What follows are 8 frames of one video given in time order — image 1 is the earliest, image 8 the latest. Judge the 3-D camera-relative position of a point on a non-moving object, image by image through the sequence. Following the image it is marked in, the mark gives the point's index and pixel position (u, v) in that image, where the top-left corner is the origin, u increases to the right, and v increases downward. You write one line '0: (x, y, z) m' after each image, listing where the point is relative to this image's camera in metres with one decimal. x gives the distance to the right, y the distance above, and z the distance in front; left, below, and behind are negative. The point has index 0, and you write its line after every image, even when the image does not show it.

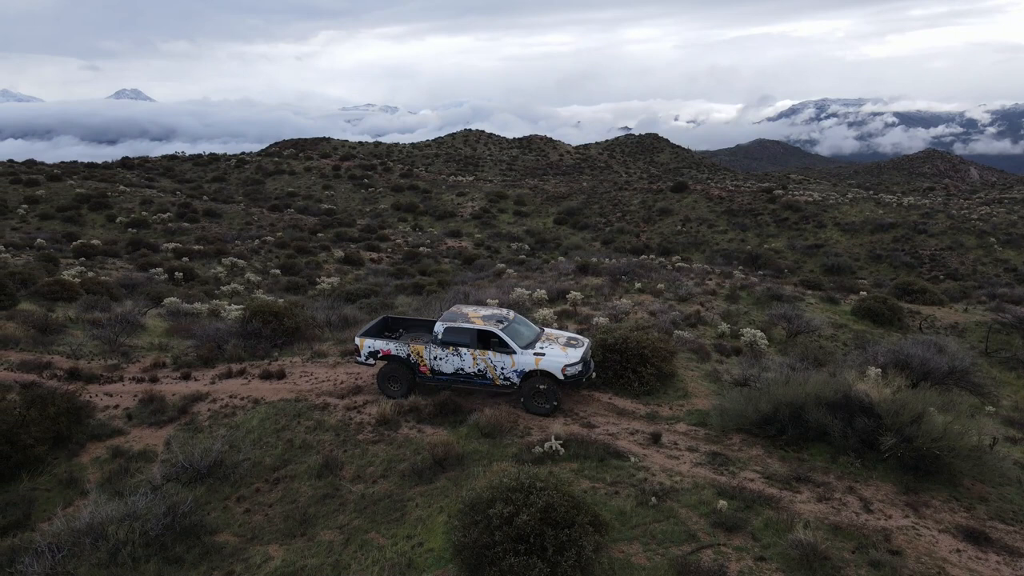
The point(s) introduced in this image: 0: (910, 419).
0: (+5.3, -1.8, +9.8) m
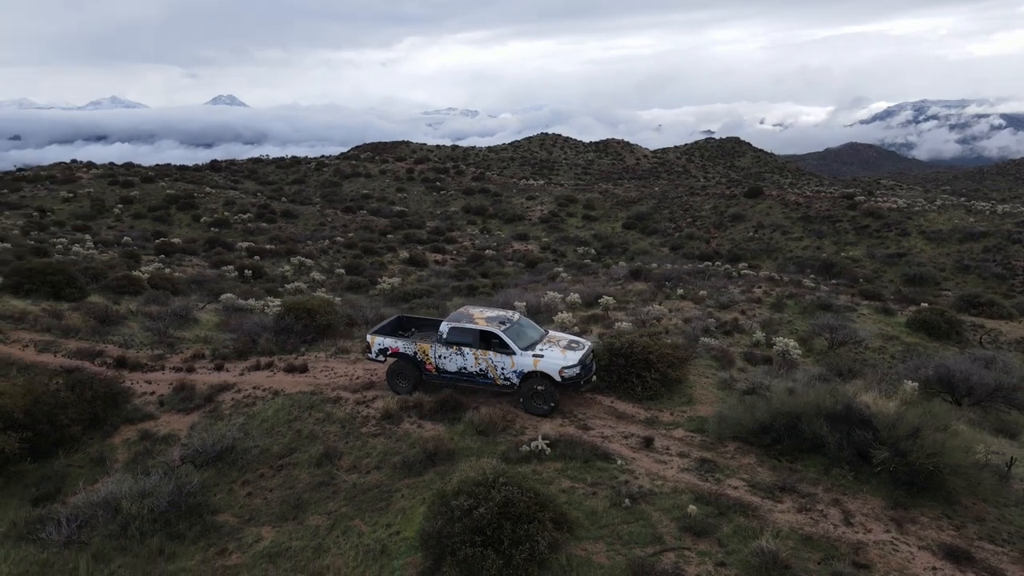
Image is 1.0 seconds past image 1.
0: (+5.1, -1.9, +9.5) m
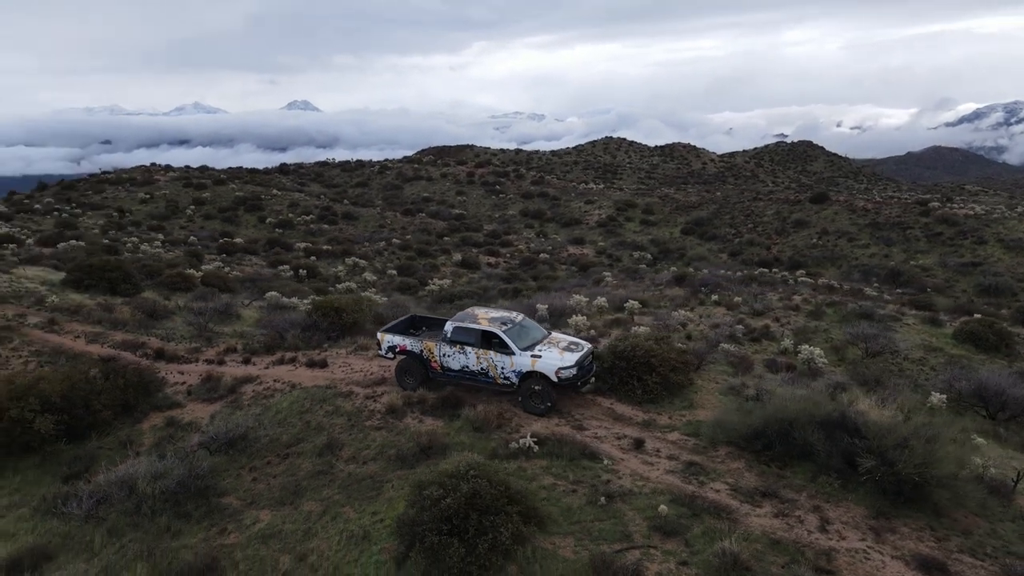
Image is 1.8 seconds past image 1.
0: (+4.9, -2.0, +9.4) m
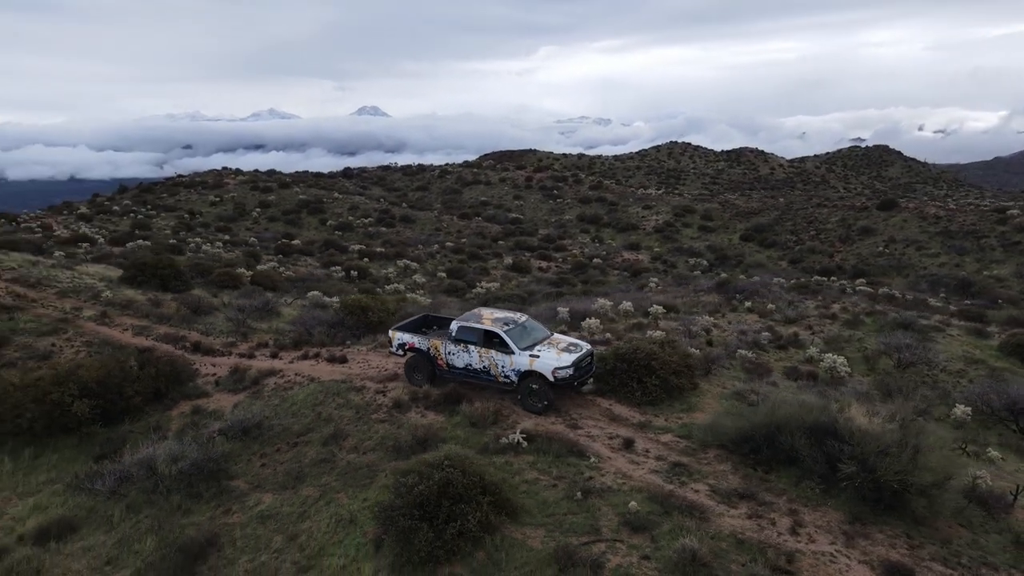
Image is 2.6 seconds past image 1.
0: (+4.7, -2.1, +9.4) m
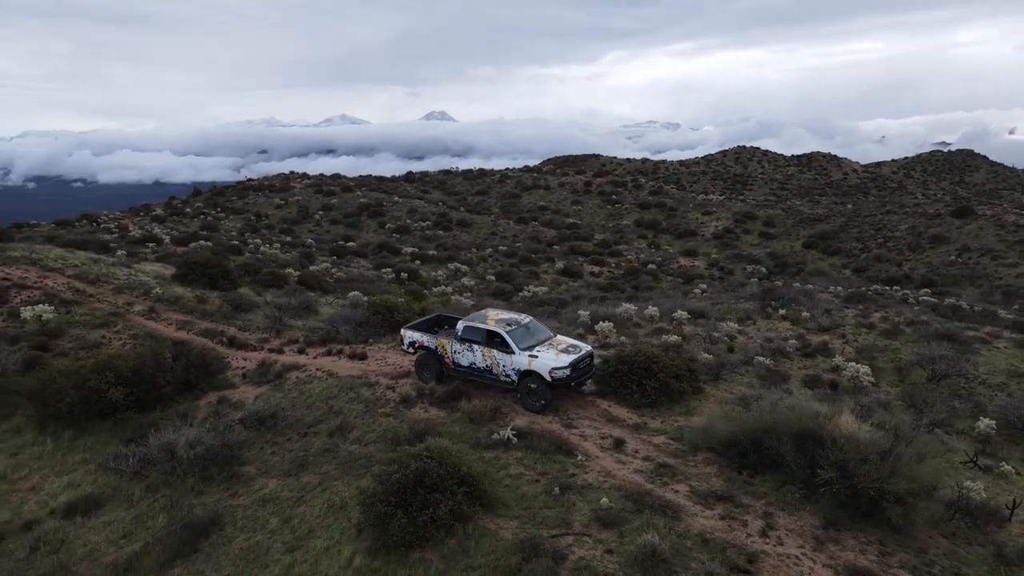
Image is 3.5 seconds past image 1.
0: (+4.4, -2.2, +9.4) m
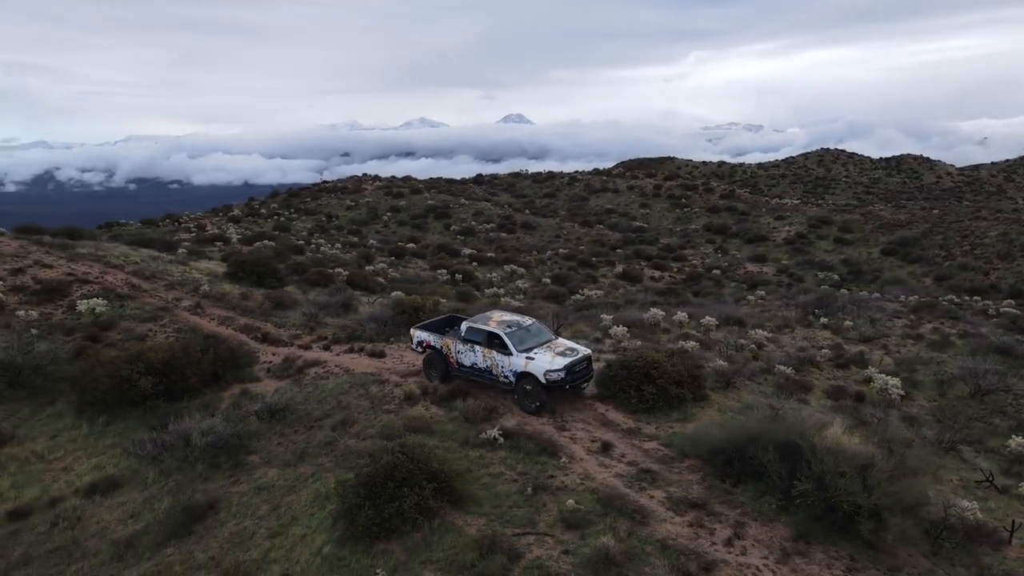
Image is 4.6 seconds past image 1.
0: (+4.1, -2.3, +9.1) m
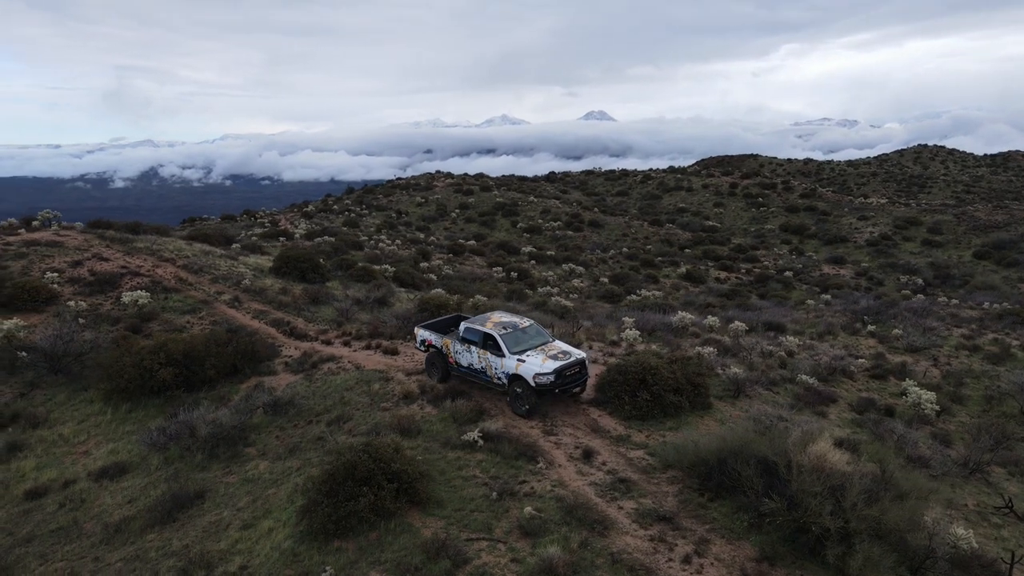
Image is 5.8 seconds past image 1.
0: (+3.5, -2.4, +8.6) m
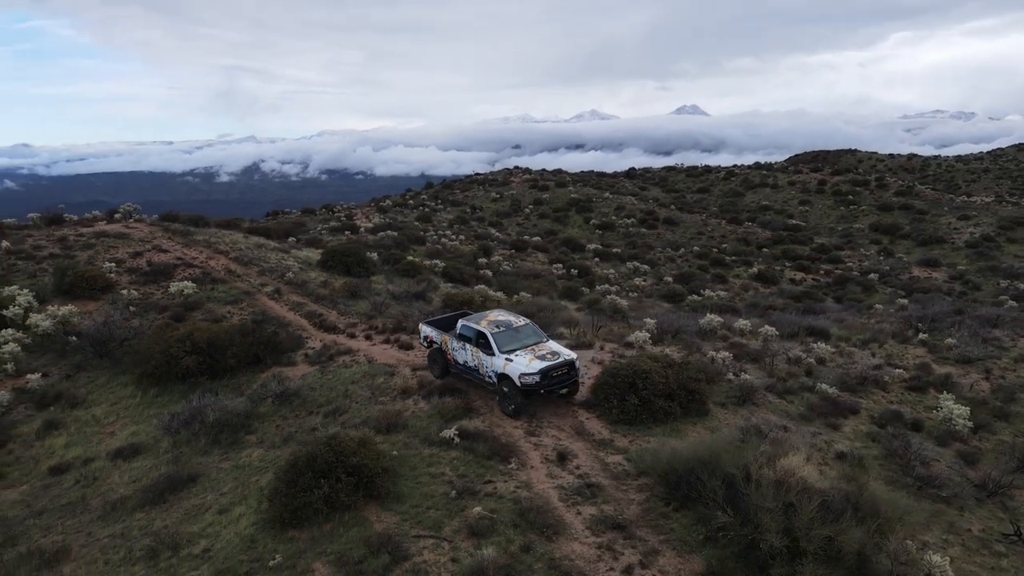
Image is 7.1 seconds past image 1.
0: (+2.9, -2.4, +8.2) m
